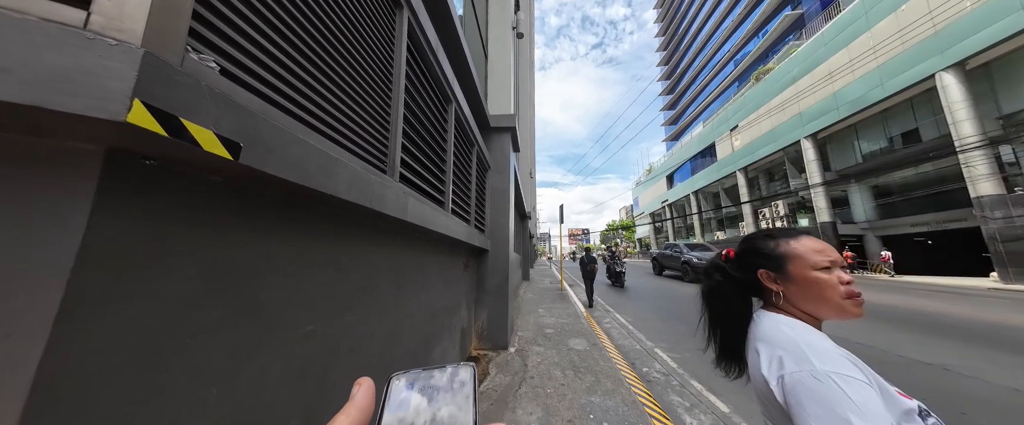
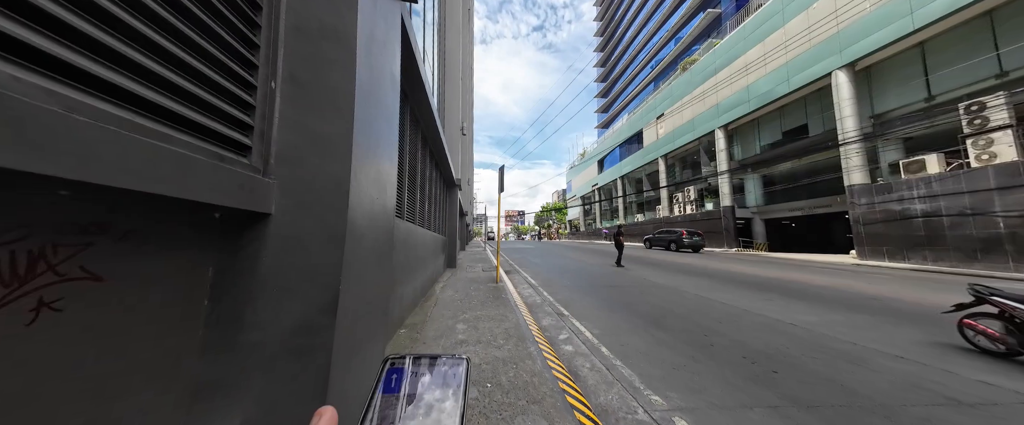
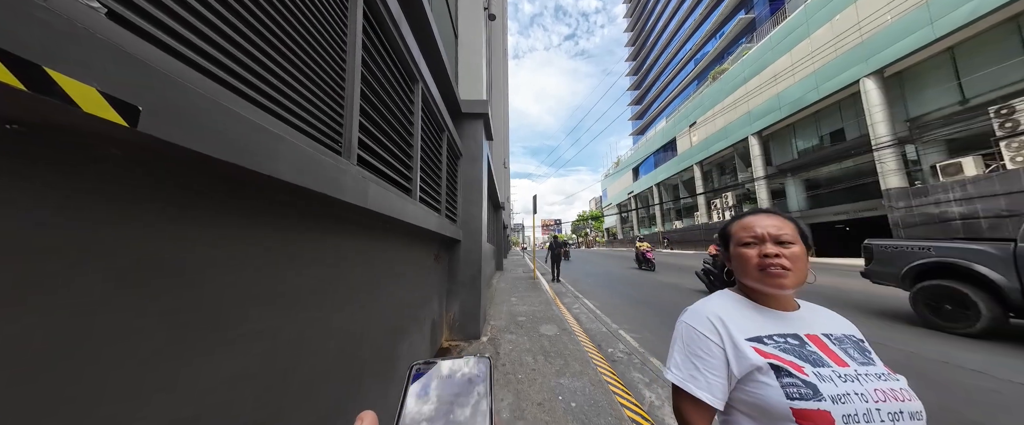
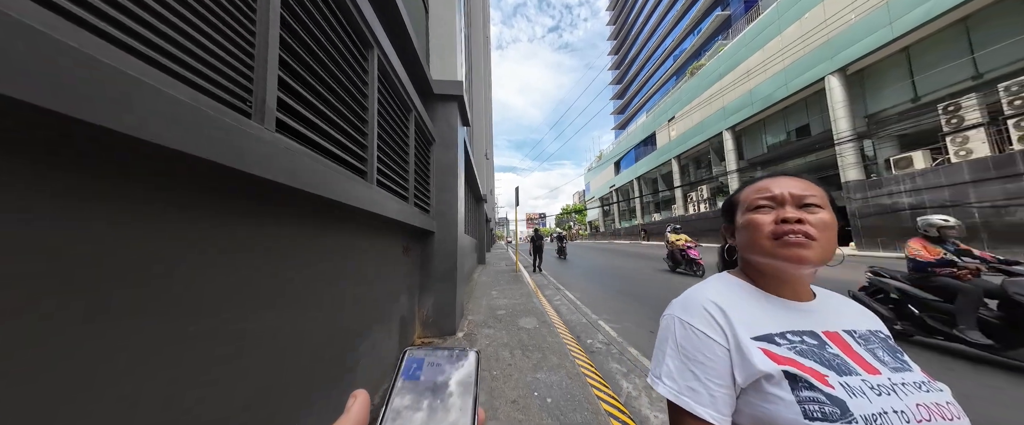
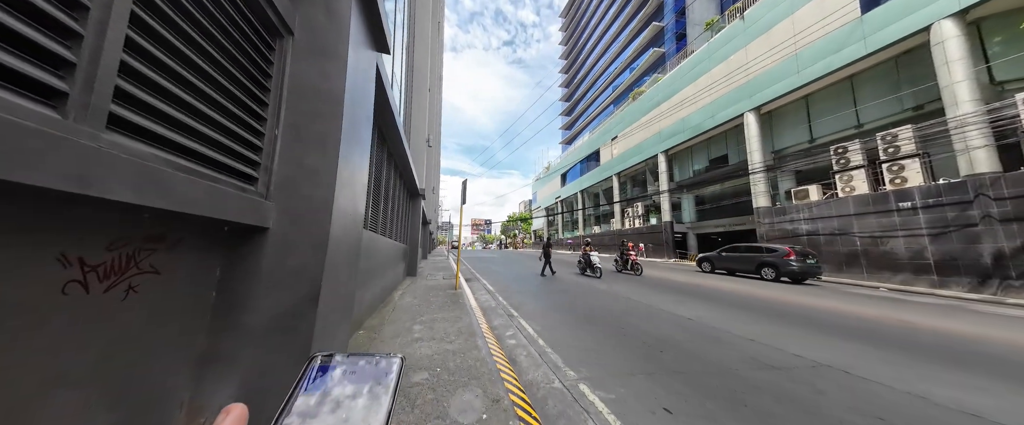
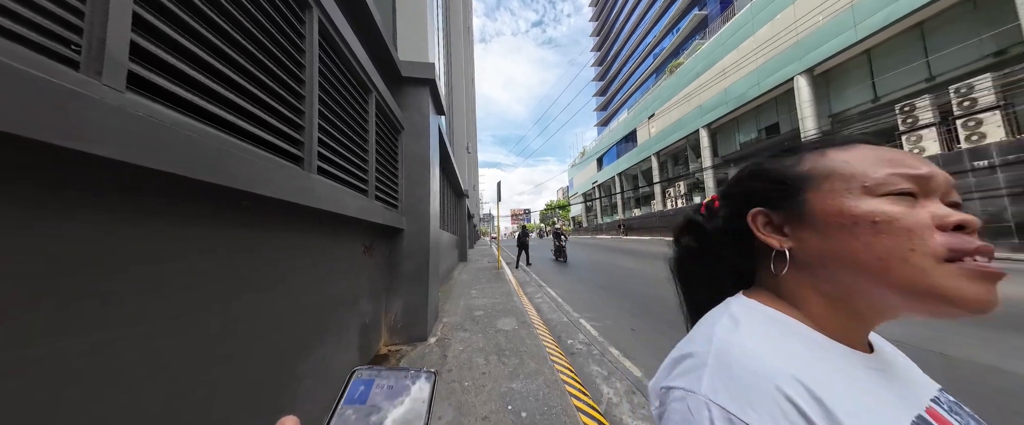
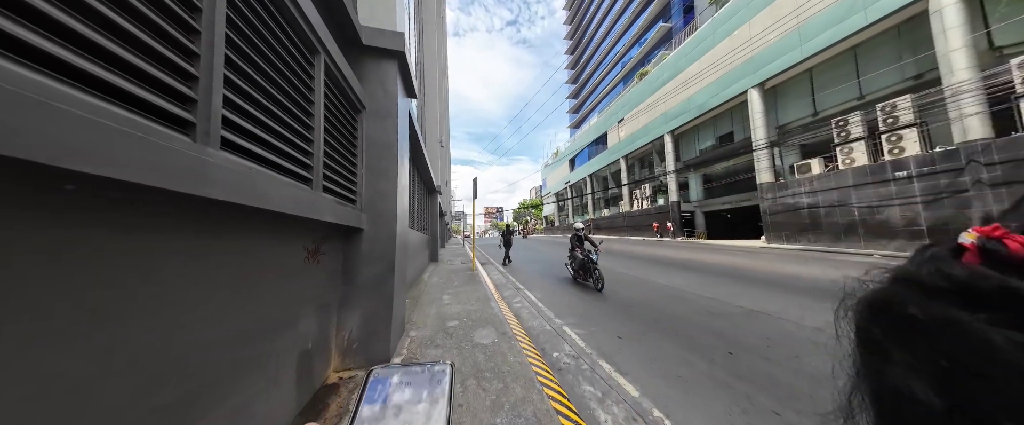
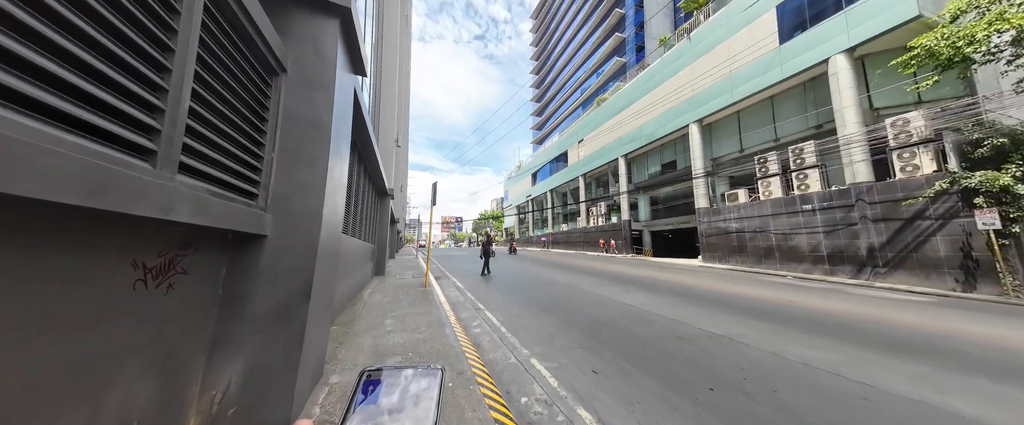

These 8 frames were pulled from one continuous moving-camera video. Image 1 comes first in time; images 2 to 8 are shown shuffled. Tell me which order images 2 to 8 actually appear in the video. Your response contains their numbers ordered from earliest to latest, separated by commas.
3, 4, 6, 7, 8, 5, 2
